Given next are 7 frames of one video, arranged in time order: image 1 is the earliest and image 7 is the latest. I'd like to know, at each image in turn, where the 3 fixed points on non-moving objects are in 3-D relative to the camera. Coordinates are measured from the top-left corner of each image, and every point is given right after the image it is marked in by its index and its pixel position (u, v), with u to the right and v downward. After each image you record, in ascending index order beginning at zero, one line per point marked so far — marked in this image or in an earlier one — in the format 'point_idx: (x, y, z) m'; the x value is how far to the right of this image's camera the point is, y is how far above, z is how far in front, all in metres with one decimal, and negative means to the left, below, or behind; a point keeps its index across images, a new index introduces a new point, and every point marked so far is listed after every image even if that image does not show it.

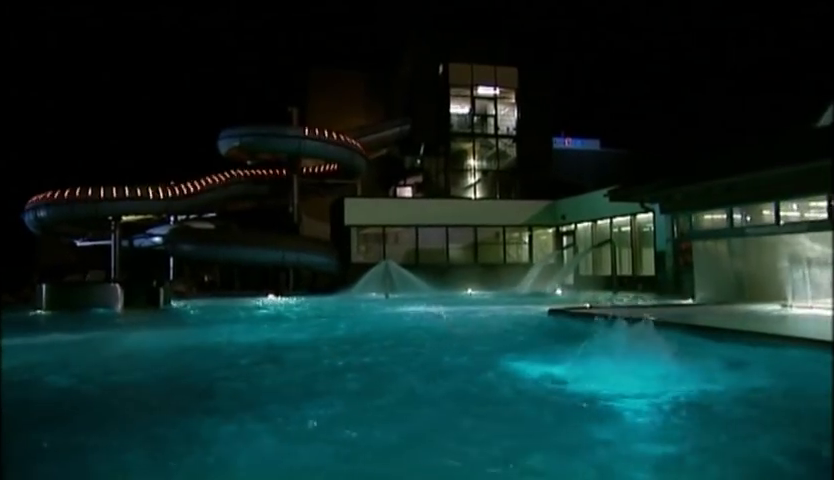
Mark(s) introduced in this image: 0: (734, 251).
0: (+3.8, -0.1, +8.7) m
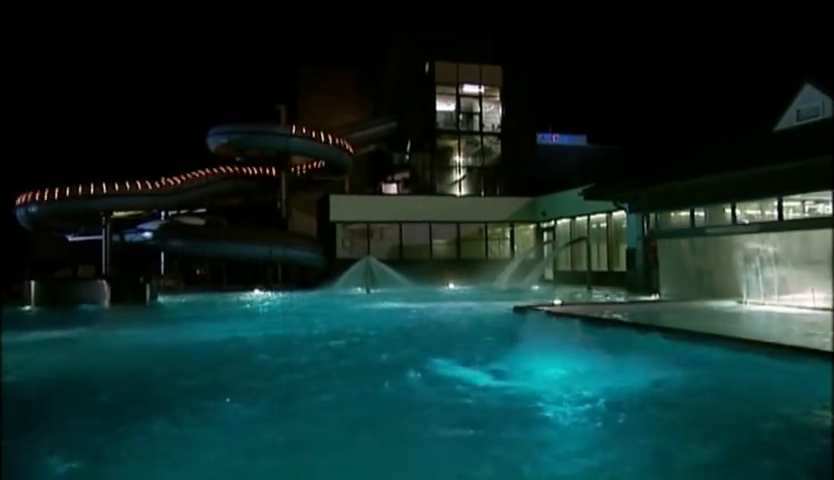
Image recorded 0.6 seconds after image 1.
0: (+3.5, -0.1, +9.1) m
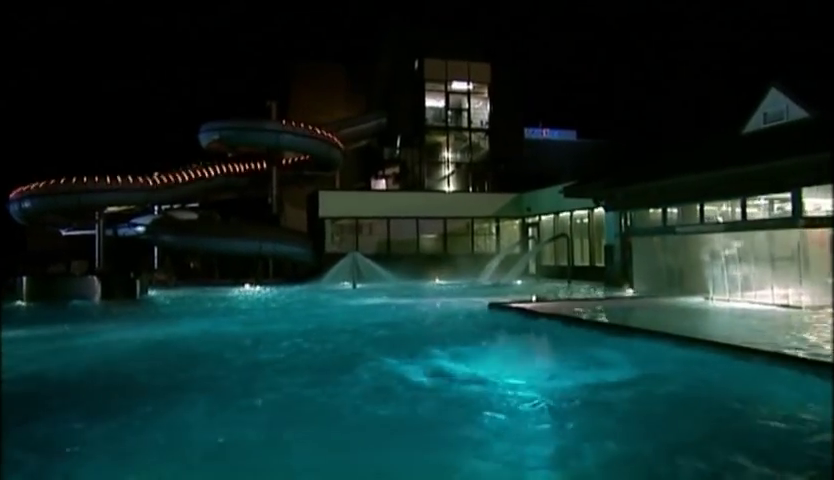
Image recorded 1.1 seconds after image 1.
0: (+3.2, -0.1, +9.4) m
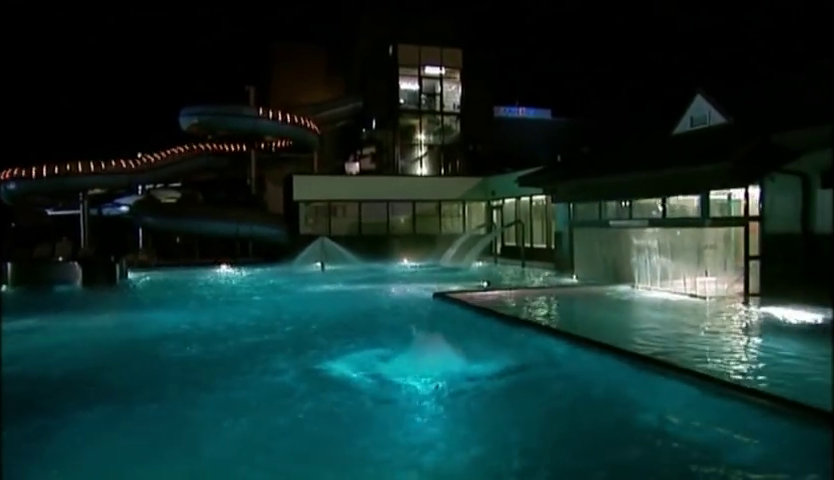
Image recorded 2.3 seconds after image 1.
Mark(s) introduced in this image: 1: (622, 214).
0: (+2.6, 0.0, +10.3) m
1: (+2.7, +0.4, +10.0) m
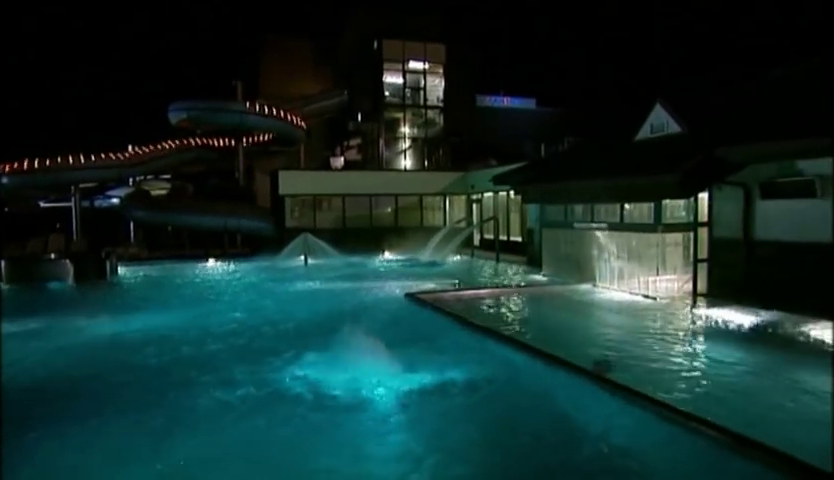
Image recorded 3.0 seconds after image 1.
0: (+2.2, 0.0, +10.8) m
1: (+2.4, +0.4, +10.6) m
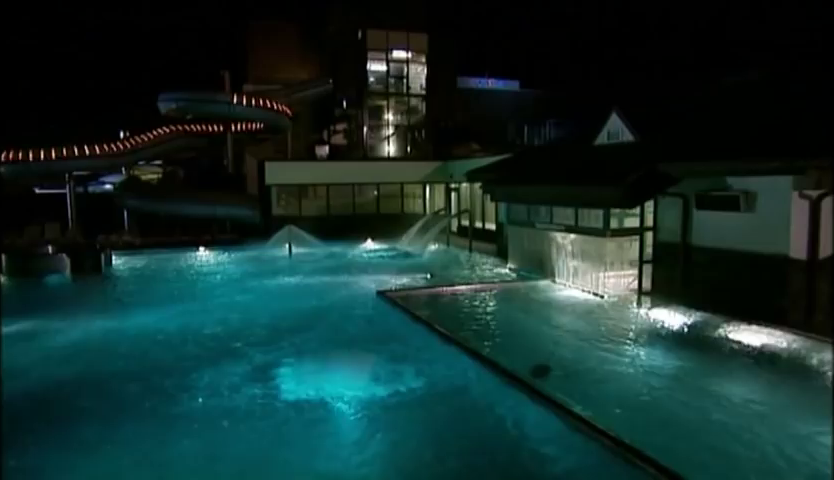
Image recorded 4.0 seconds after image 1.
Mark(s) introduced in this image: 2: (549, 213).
0: (+1.8, +0.1, +11.6) m
1: (+2.0, +0.4, +11.4) m
2: (+2.0, +0.4, +11.1) m
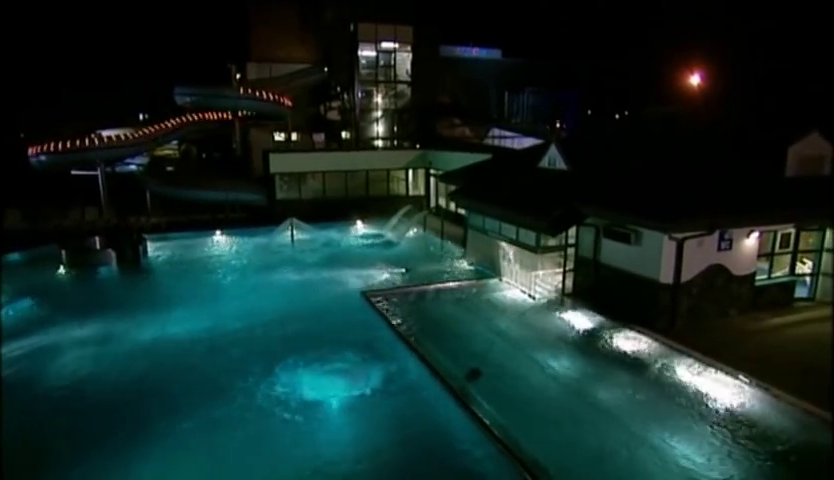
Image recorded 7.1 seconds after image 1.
0: (+1.4, 0.0, +14.5) m
1: (+1.5, +0.3, +14.2) m
2: (+1.6, +0.3, +14.0) m
